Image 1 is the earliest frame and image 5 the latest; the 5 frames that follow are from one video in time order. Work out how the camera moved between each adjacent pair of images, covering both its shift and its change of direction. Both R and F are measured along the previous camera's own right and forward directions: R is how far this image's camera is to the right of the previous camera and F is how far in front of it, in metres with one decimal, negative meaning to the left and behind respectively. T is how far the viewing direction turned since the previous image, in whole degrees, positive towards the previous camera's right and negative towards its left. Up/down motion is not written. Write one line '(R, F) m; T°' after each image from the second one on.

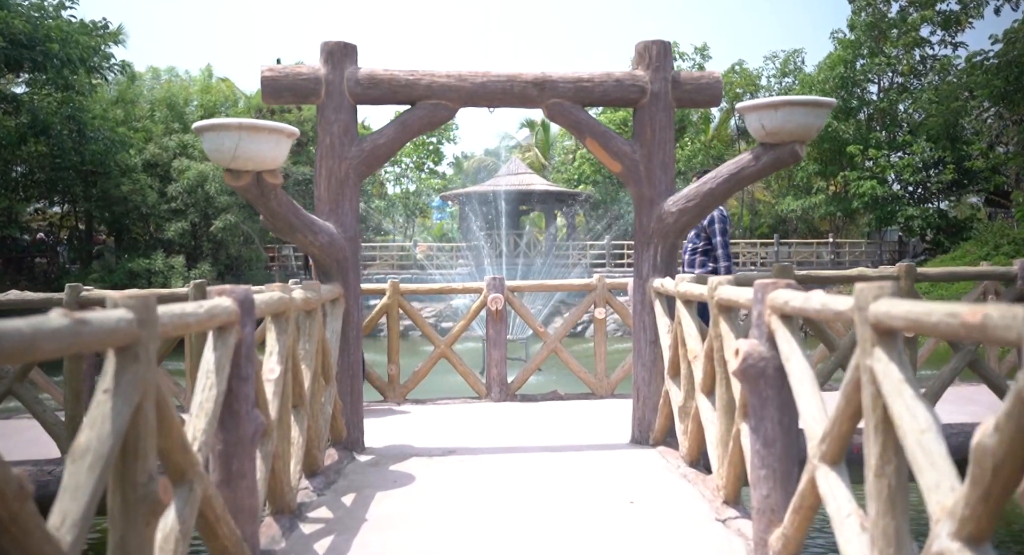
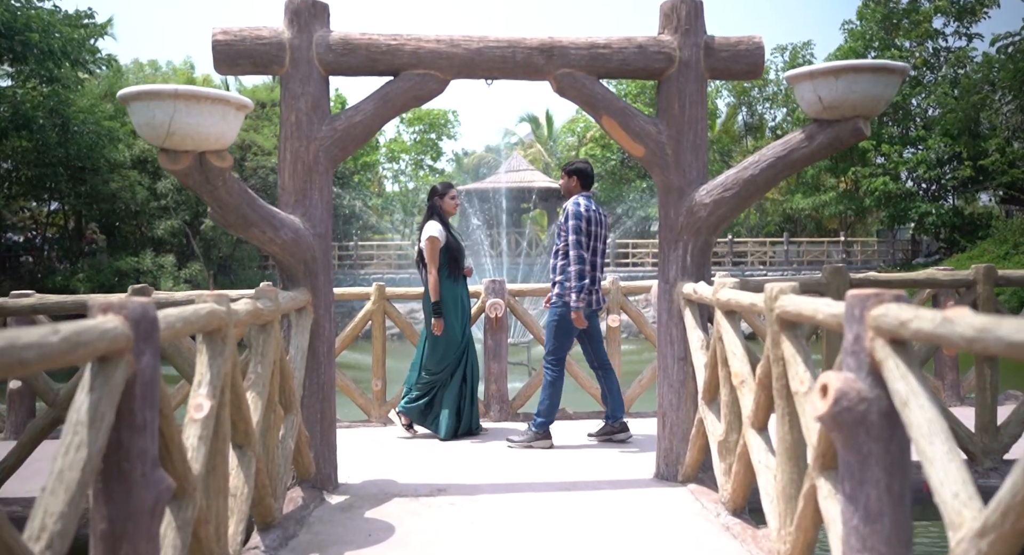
(0.0, +0.8) m; 0°
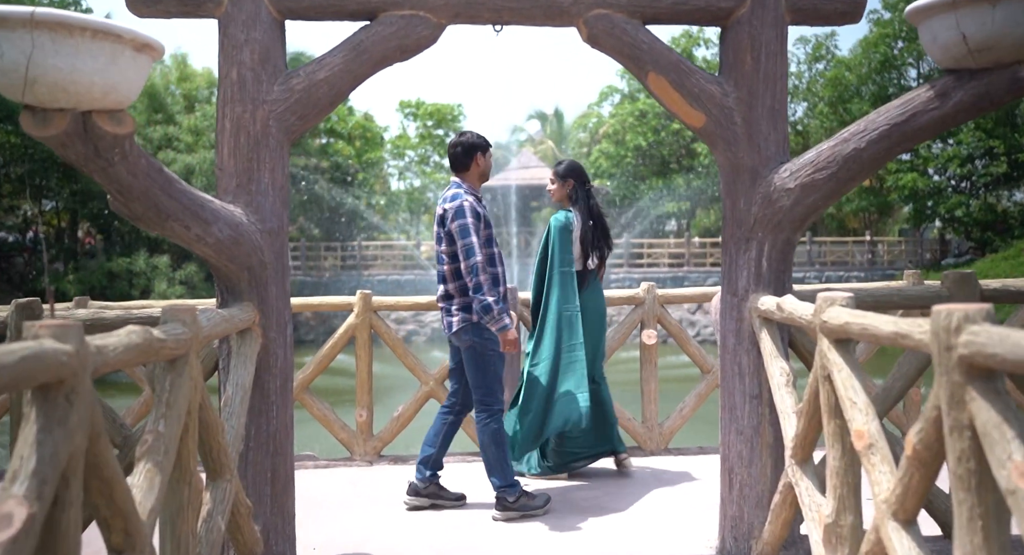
(0.0, +1.1) m; -1°
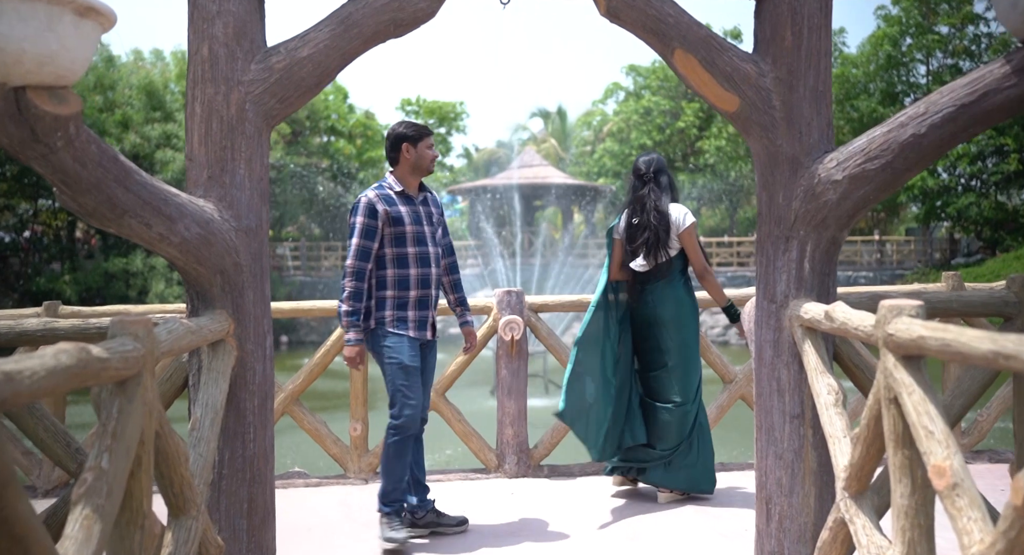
(0.0, +0.4) m; 0°
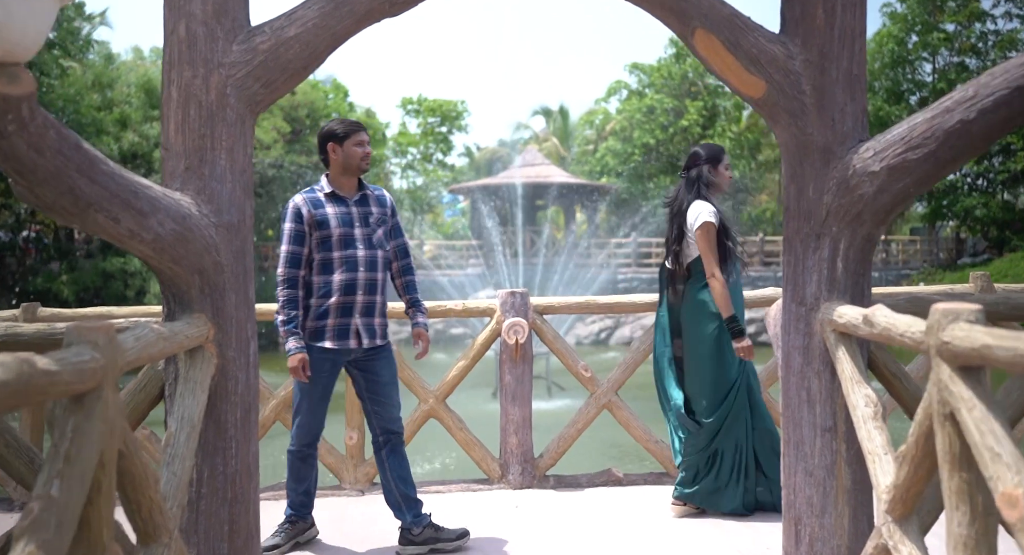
(0.0, +0.2) m; 0°
